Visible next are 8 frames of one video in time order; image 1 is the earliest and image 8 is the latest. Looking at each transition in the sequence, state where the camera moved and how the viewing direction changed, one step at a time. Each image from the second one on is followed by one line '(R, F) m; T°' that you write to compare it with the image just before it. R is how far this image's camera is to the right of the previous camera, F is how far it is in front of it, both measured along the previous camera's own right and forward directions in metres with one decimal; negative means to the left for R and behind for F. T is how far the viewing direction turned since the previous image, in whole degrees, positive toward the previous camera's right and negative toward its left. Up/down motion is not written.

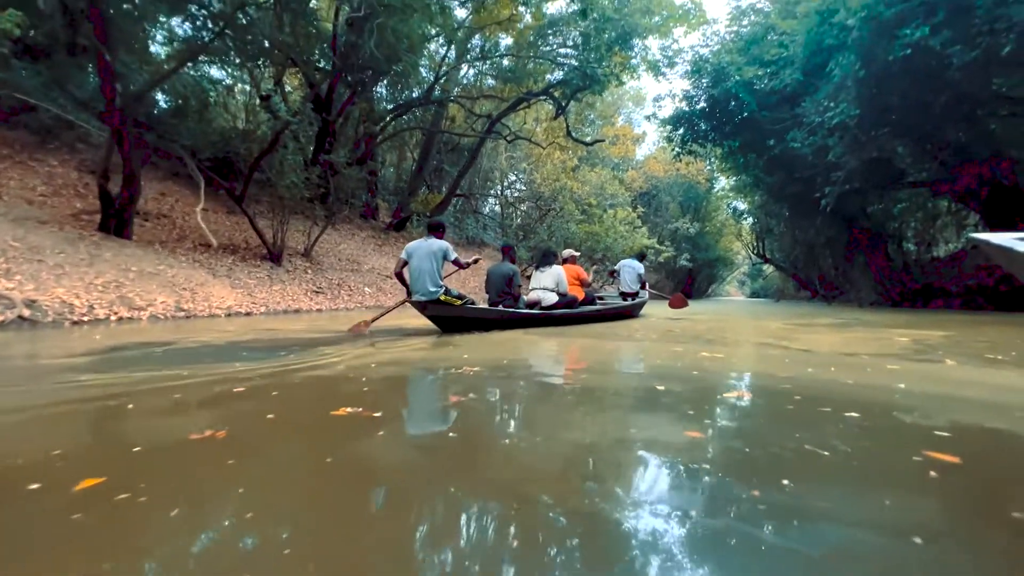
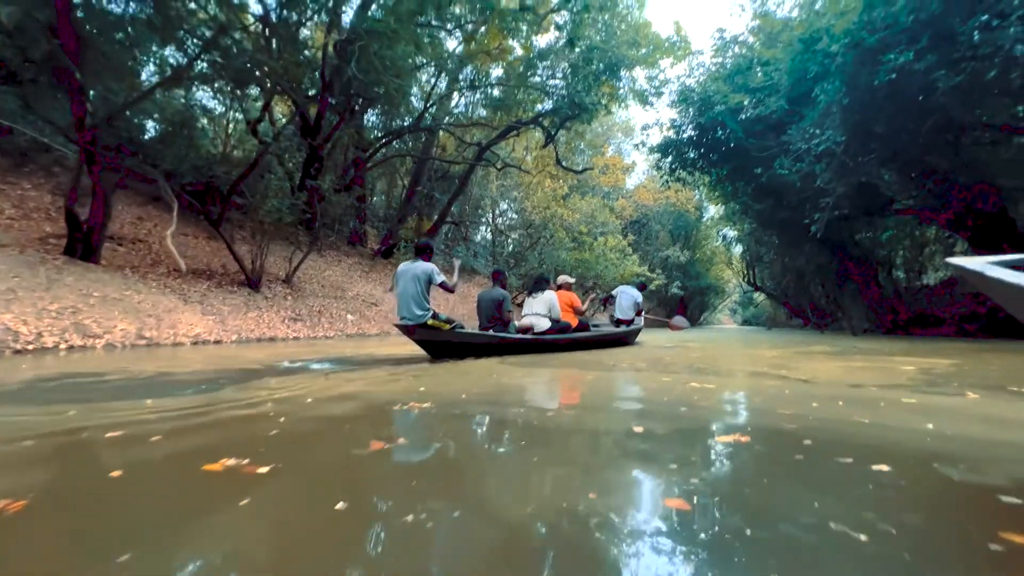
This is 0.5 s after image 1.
(+0.2, +0.3) m; +1°
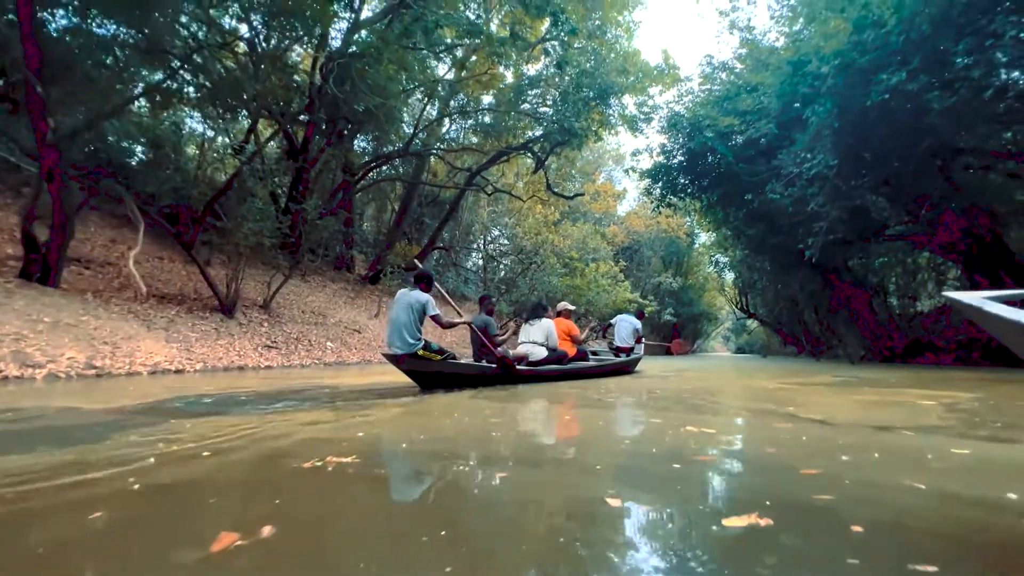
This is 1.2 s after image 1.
(+0.2, +0.4) m; +1°
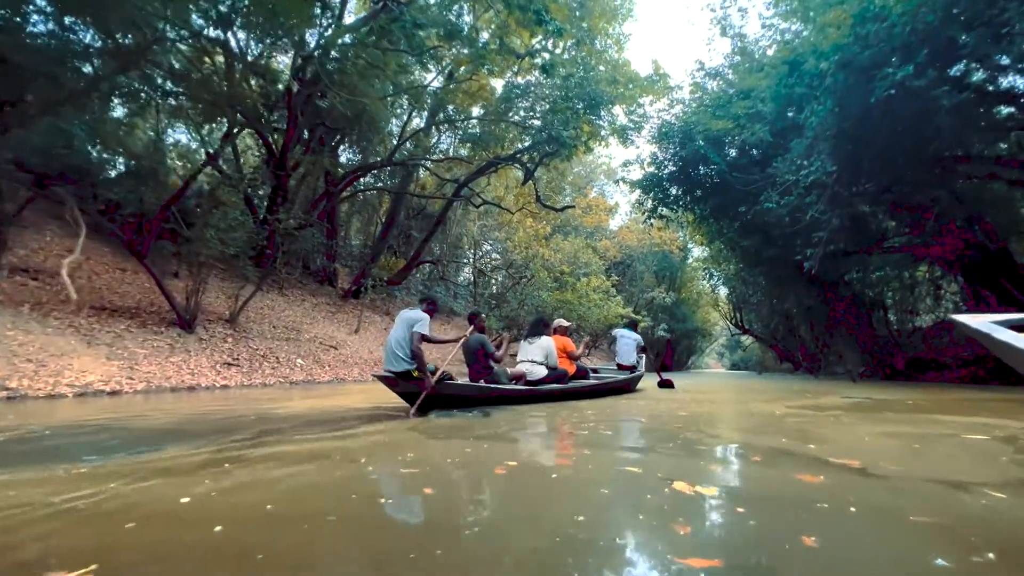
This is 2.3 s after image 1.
(+0.3, +0.7) m; +1°
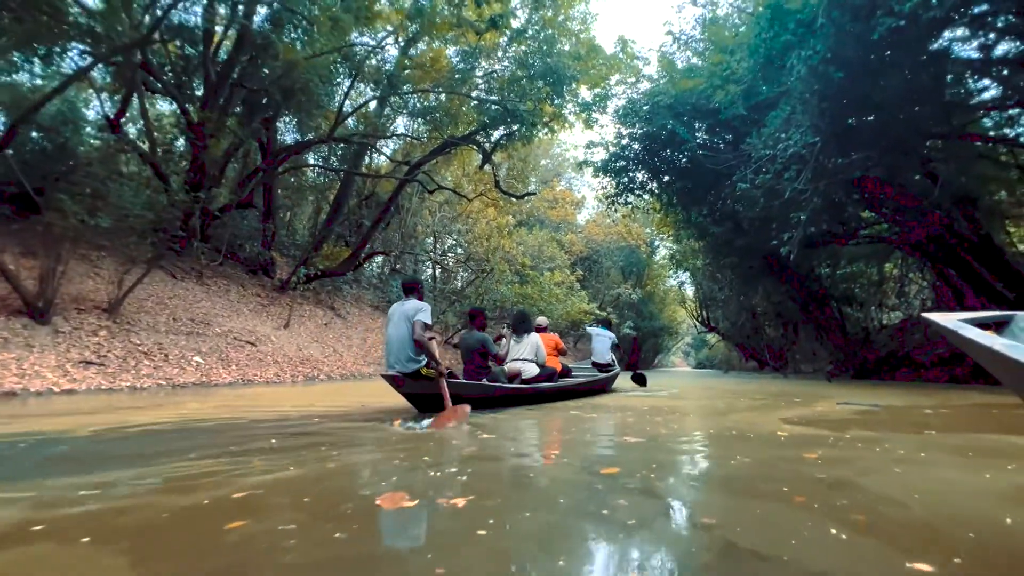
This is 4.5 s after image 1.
(+0.6, +1.4) m; +3°
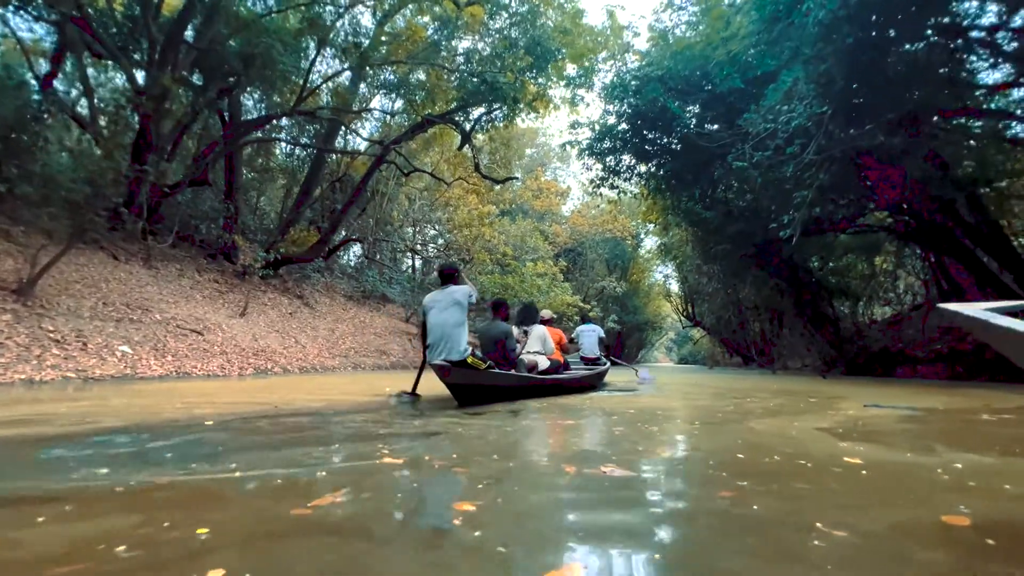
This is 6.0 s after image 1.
(+0.2, +0.9) m; +2°
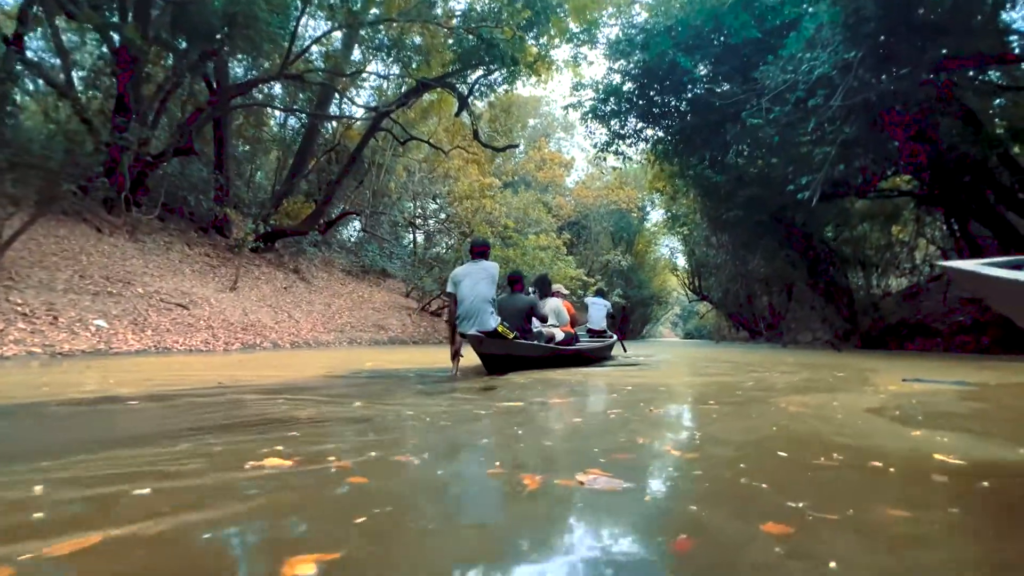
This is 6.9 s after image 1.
(+0.2, +0.5) m; -1°
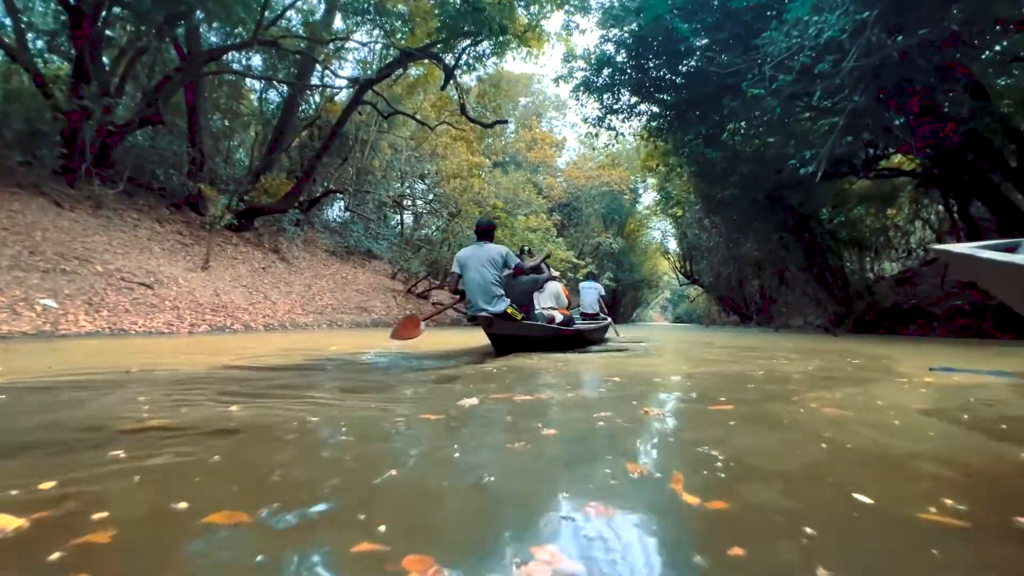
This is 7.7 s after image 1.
(+0.1, +0.5) m; +1°
